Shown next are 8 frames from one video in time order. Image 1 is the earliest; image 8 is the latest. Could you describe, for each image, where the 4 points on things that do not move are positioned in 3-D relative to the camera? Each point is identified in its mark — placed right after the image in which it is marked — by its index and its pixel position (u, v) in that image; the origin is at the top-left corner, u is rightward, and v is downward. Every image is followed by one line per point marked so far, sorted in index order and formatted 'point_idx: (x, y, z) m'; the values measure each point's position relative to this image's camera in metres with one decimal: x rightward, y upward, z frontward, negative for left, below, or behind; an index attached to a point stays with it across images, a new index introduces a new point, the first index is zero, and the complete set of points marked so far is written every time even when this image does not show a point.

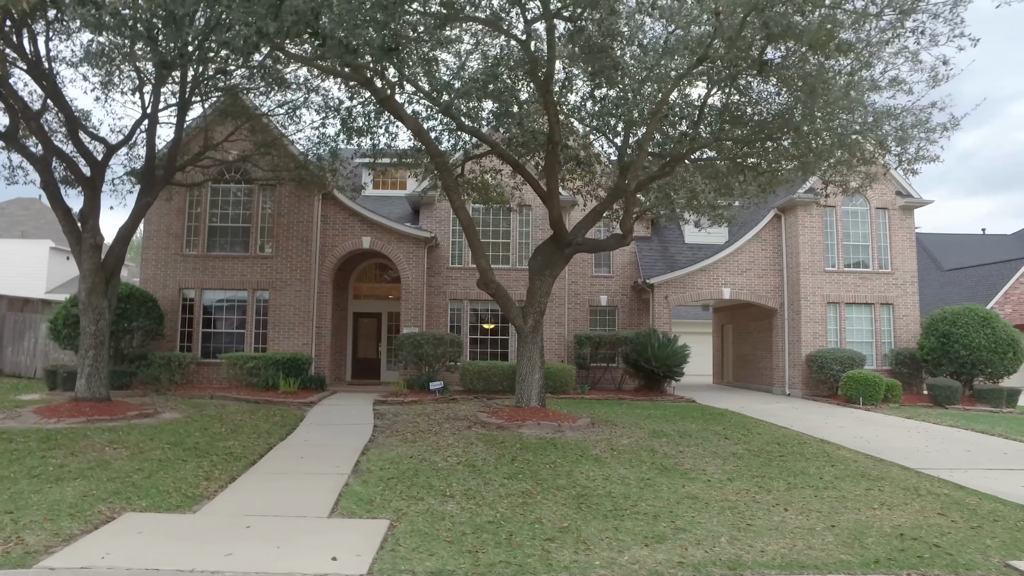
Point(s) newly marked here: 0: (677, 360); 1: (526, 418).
0: (+4.6, -2.0, +17.7) m
1: (+0.3, -2.3, +11.0) m
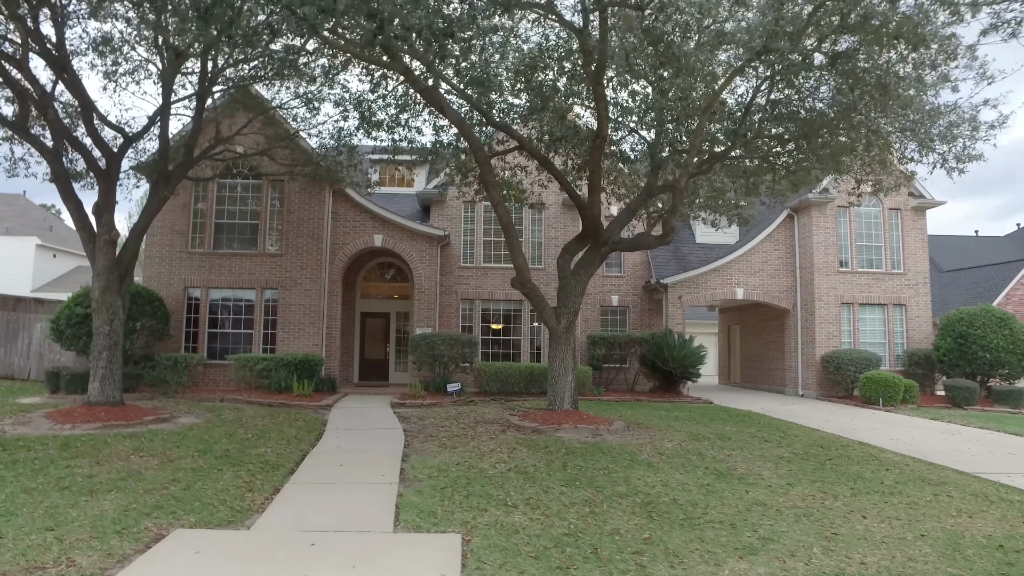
0: (+5.0, -2.0, +17.5) m
1: (+0.9, -2.2, +10.6) m
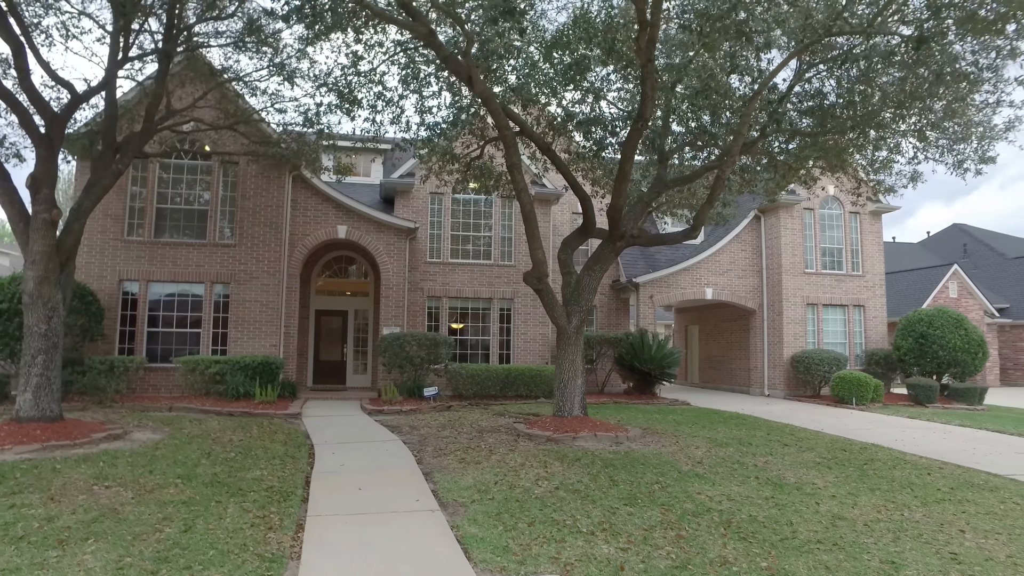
0: (+4.3, -1.9, +17.1) m
1: (+1.0, -2.2, +9.8) m
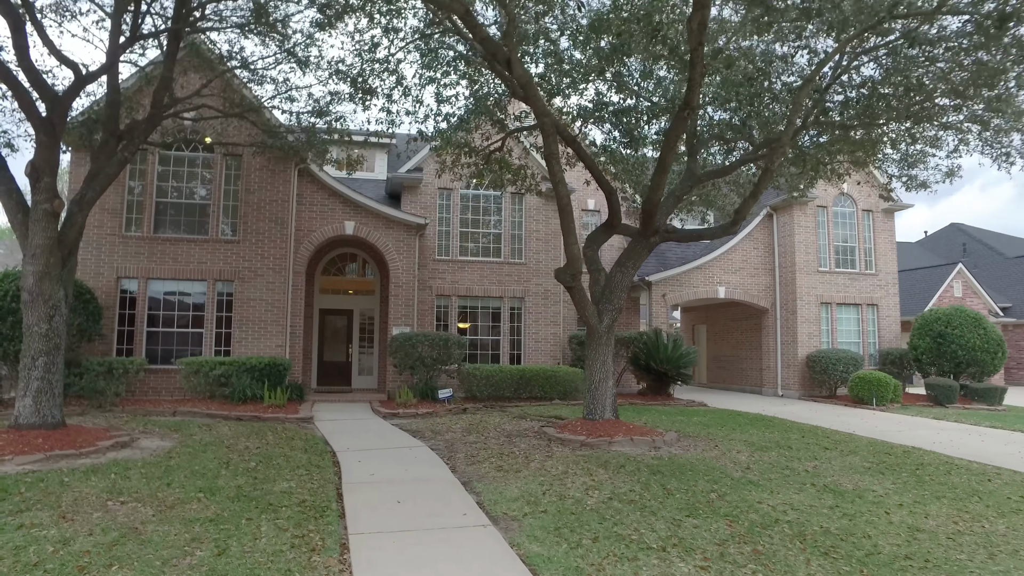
0: (+4.6, -1.9, +16.6) m
1: (+1.5, -2.1, +9.3) m
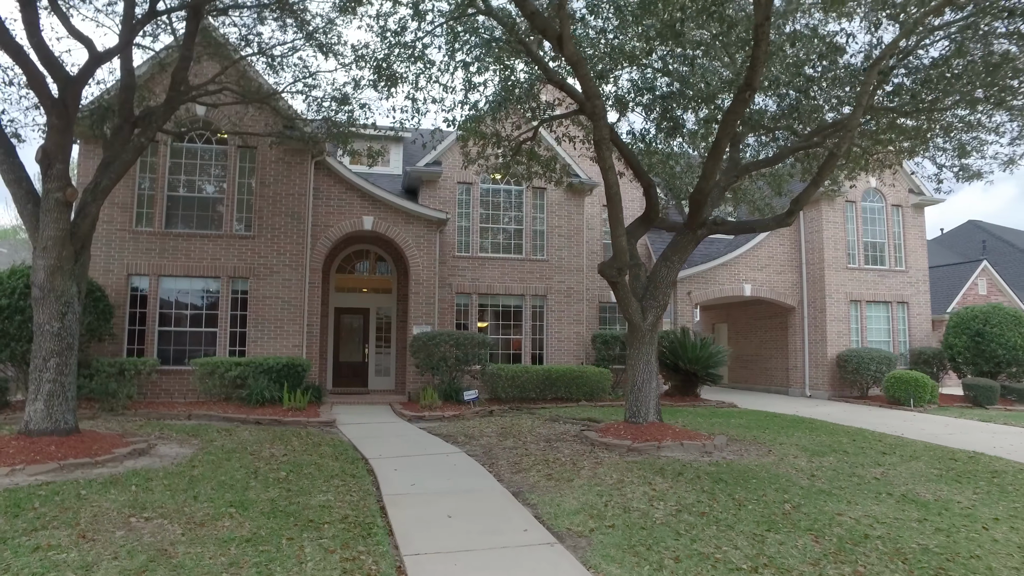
0: (+5.2, -1.8, +16.0) m
1: (+2.0, -2.1, +8.7) m
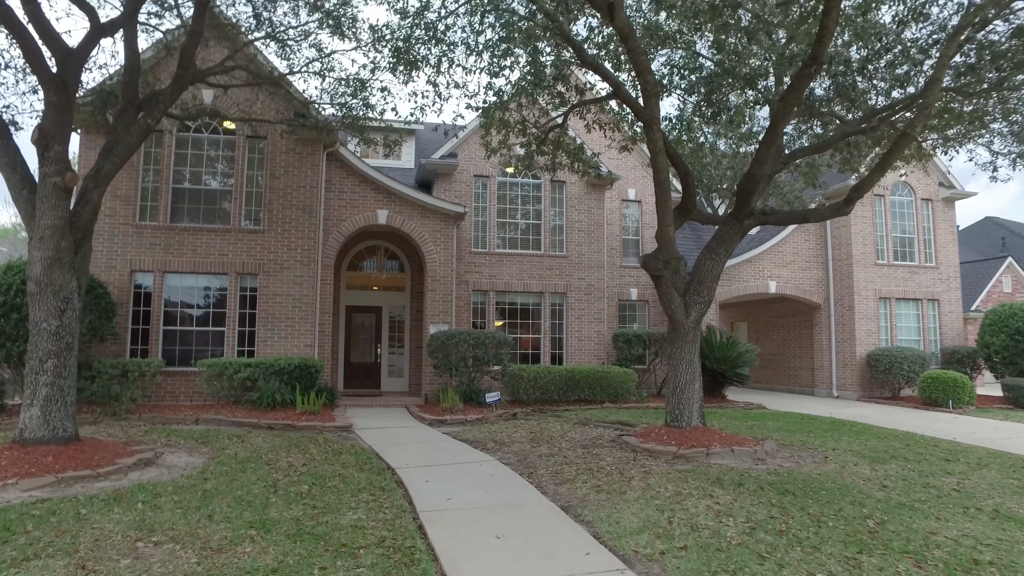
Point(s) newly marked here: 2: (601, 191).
0: (+5.6, -1.7, +15.4) m
1: (+2.5, -2.0, +8.0) m
2: (+2.3, +2.5, +16.3) m
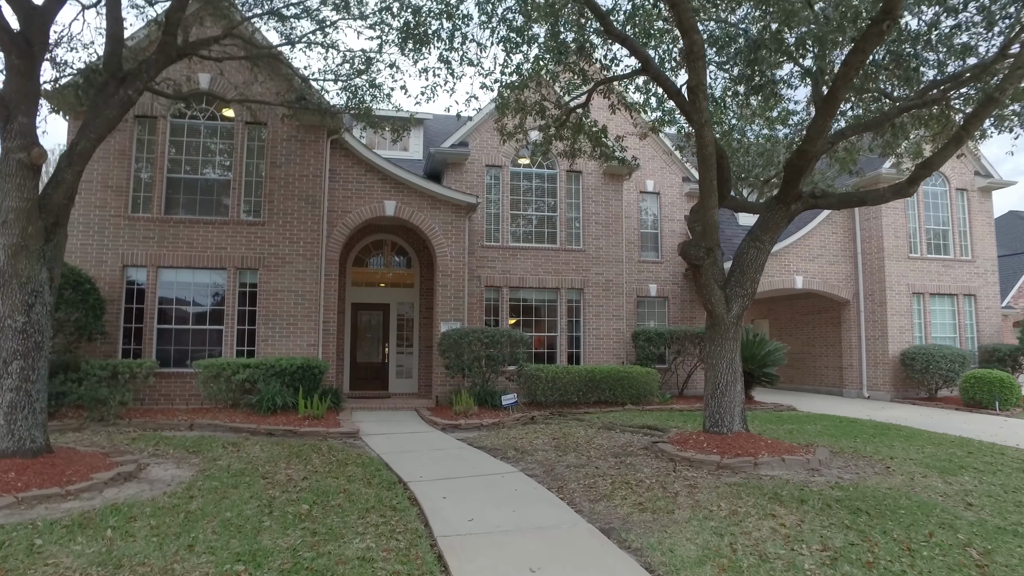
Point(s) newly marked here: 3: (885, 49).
0: (+6.0, -1.6, +14.5) m
1: (+2.8, -1.9, +7.2) m
2: (+2.6, +2.6, +15.5) m
3: (+4.9, +3.2, +8.5) m
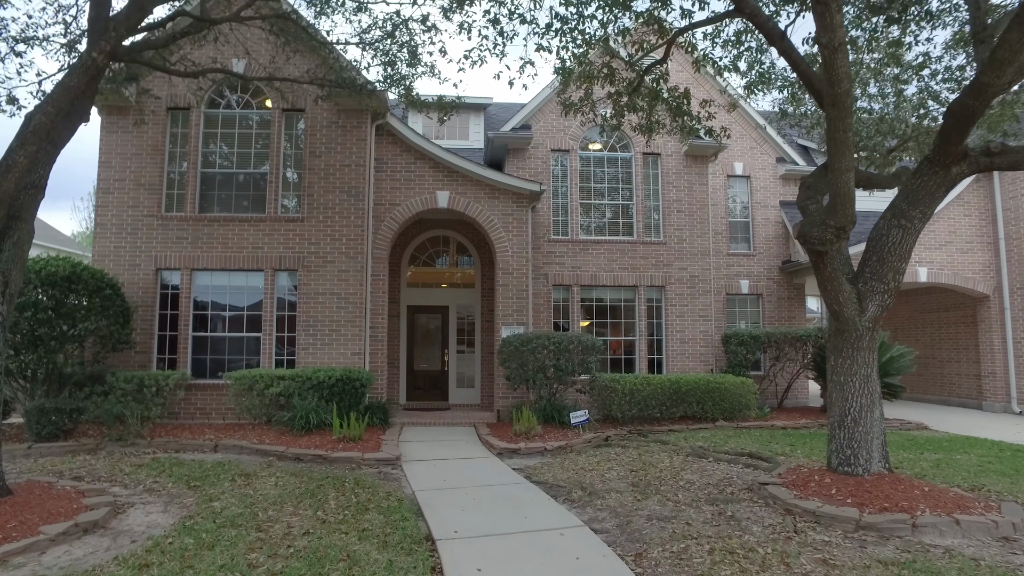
0: (+7.4, -1.5, +12.1) m
1: (+3.3, -1.8, +5.2) m
2: (+4.1, +2.7, +13.5) m
3: (+5.5, +3.3, +6.3) m
